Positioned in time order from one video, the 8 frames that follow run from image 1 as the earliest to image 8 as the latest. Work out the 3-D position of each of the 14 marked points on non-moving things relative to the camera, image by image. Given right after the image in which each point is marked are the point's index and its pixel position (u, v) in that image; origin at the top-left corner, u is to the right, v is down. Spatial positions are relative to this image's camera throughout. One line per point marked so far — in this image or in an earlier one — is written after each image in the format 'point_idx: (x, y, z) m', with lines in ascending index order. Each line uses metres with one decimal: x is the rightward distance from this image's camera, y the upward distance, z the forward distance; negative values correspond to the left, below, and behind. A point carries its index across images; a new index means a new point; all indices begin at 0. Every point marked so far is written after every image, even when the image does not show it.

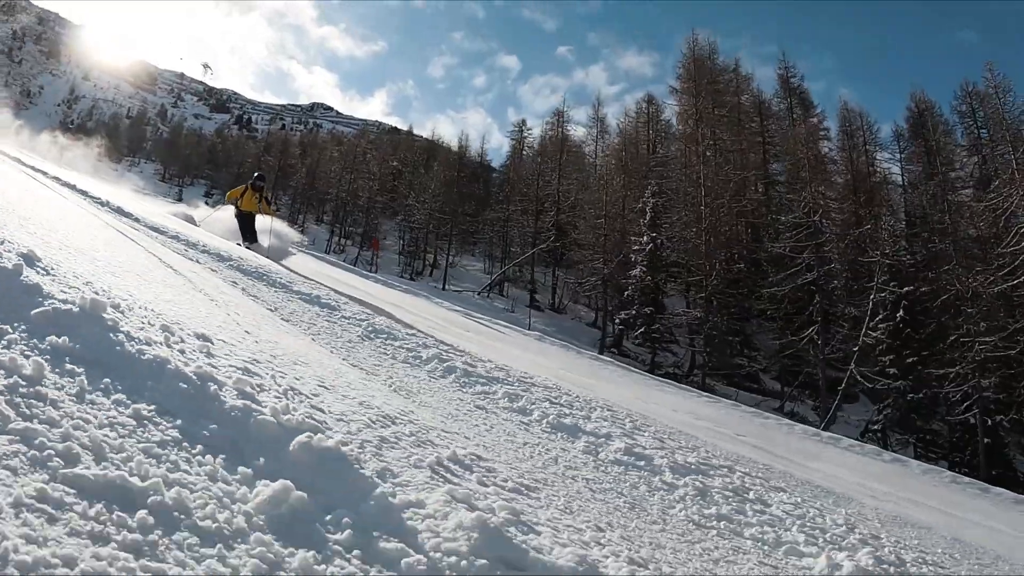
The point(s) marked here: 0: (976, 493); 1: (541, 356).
0: (+7.5, -3.3, +7.9) m
1: (+1.0, -1.6, +11.8) m
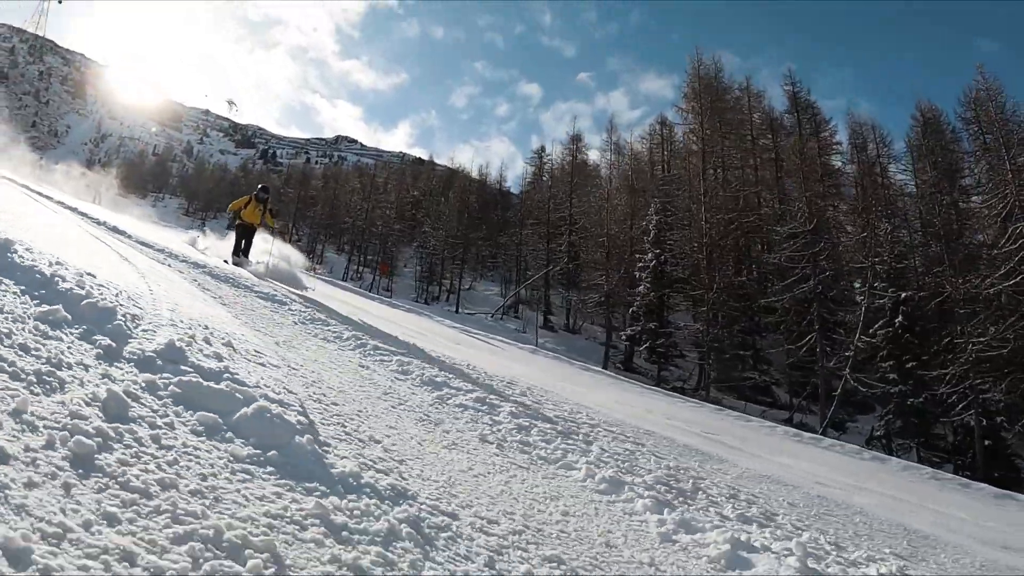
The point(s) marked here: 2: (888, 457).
0: (+7.2, -3.2, +8.0) m
1: (+0.7, -1.9, +12.0) m
2: (+6.7, -3.0, +8.7) m
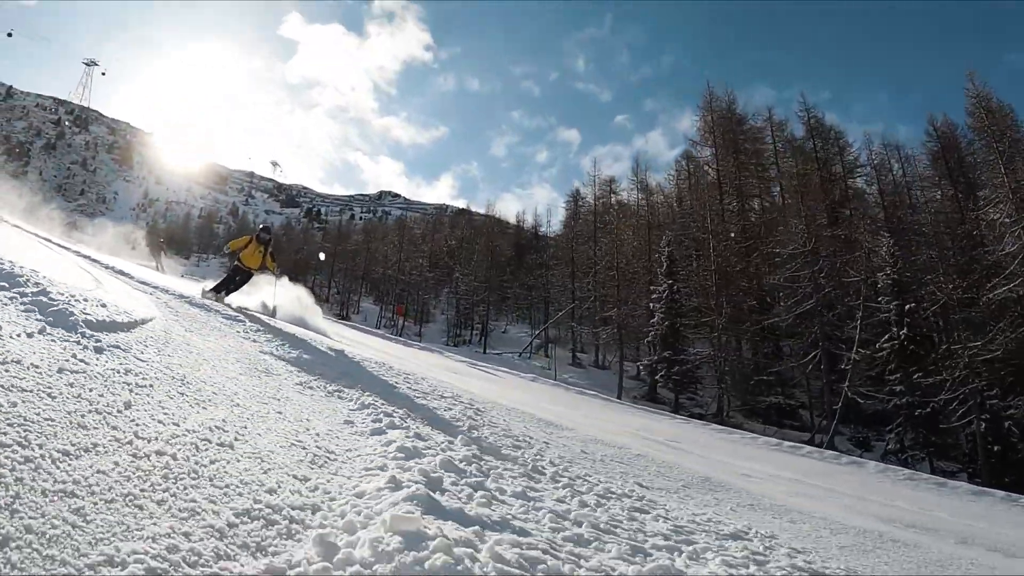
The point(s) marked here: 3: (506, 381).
0: (+6.8, -3.2, +8.0) m
1: (+0.5, -2.5, +12.5) m
2: (+6.4, -3.1, +8.8) m
3: (-0.1, -2.6, +13.9) m
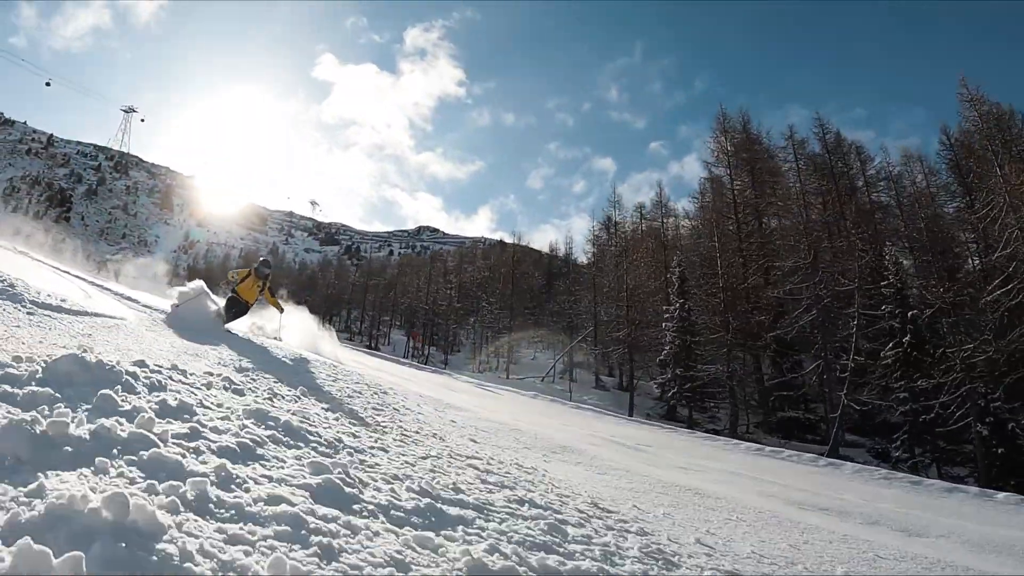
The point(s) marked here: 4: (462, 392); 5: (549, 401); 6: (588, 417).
0: (+6.5, -3.2, +8.1) m
1: (+0.3, -3.0, +12.8) m
2: (+6.0, -3.2, +9.0) m
3: (-0.2, -3.1, +14.3) m
4: (-1.3, -2.8, +13.4) m
5: (+1.1, -3.2, +14.2) m
6: (+1.7, -3.0, +11.4) m
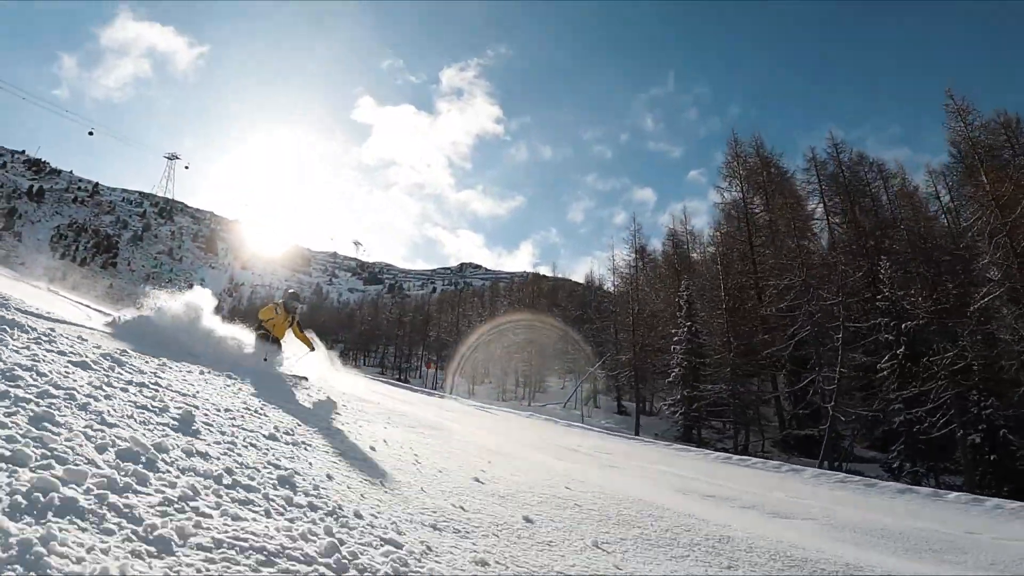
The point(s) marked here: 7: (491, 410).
0: (+5.9, -3.4, +8.4) m
1: (0.0, -3.6, +13.4) m
2: (+5.5, -3.4, +9.3) m
3: (-0.5, -3.8, +14.9) m
4: (-1.7, -3.5, +14.0) m
5: (+0.8, -3.9, +14.7) m
6: (+1.3, -3.4, +11.9) m
7: (-0.8, -4.1, +16.6) m
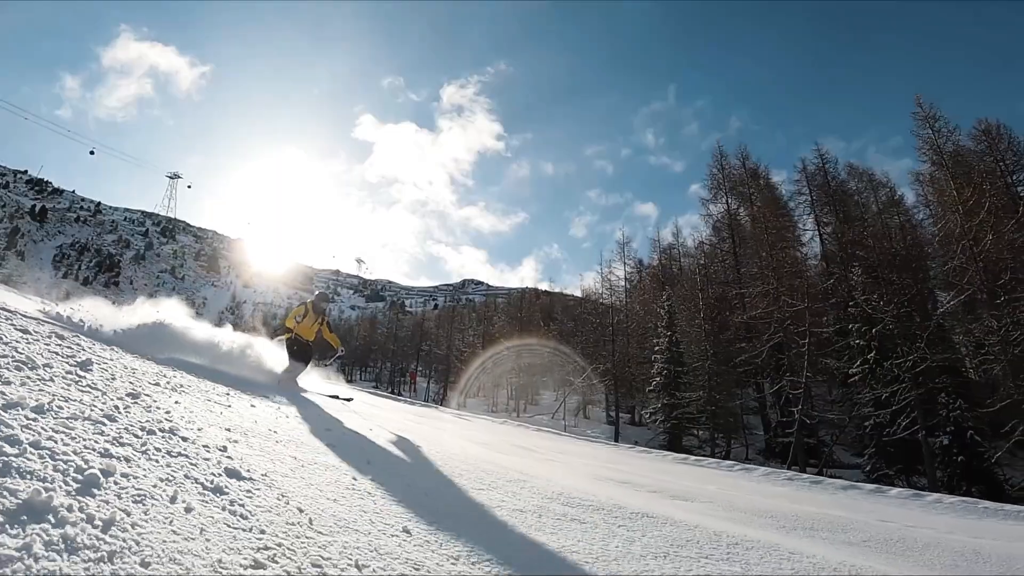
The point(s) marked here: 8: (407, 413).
0: (+5.2, -3.5, +8.7) m
1: (-0.8, -3.8, +13.6) m
2: (+4.8, -3.5, +9.6) m
3: (-1.3, -4.0, +15.1) m
4: (-2.5, -3.7, +14.2) m
5: (0.0, -4.1, +14.9) m
6: (+0.6, -3.6, +12.2) m
7: (-1.6, -4.4, +16.7) m
8: (-3.0, -3.6, +14.0) m
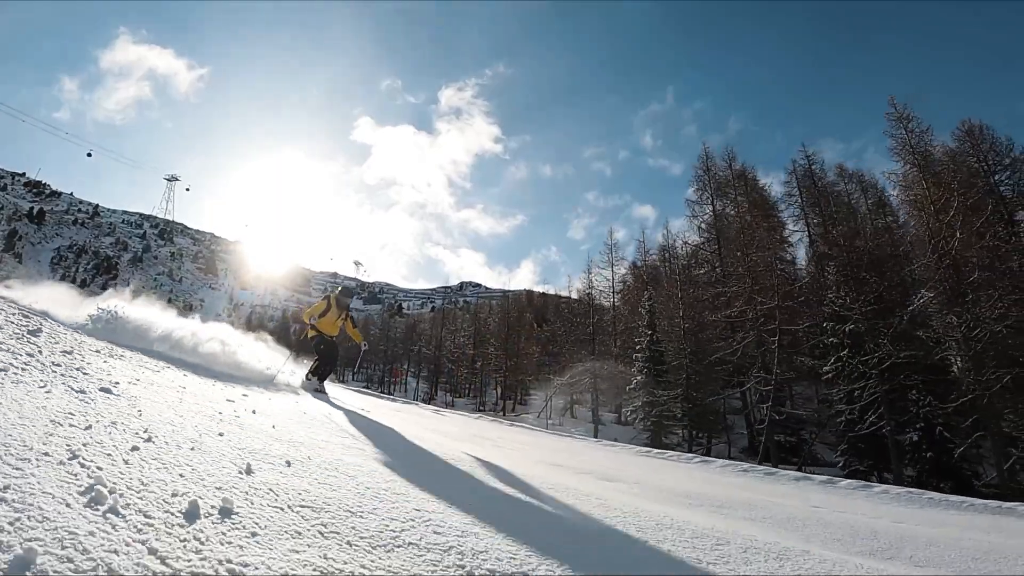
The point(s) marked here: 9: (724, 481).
0: (+4.5, -3.4, +8.9) m
1: (-1.6, -3.7, +13.7) m
2: (+4.1, -3.4, +9.7) m
3: (-2.1, -4.0, +15.2) m
4: (-3.2, -3.6, +14.2) m
5: (-0.8, -4.0, +15.0) m
6: (-0.2, -3.5, +12.3) m
7: (-2.5, -4.3, +16.8) m
8: (-3.8, -3.5, +14.1) m
9: (+3.2, -2.9, +7.2) m
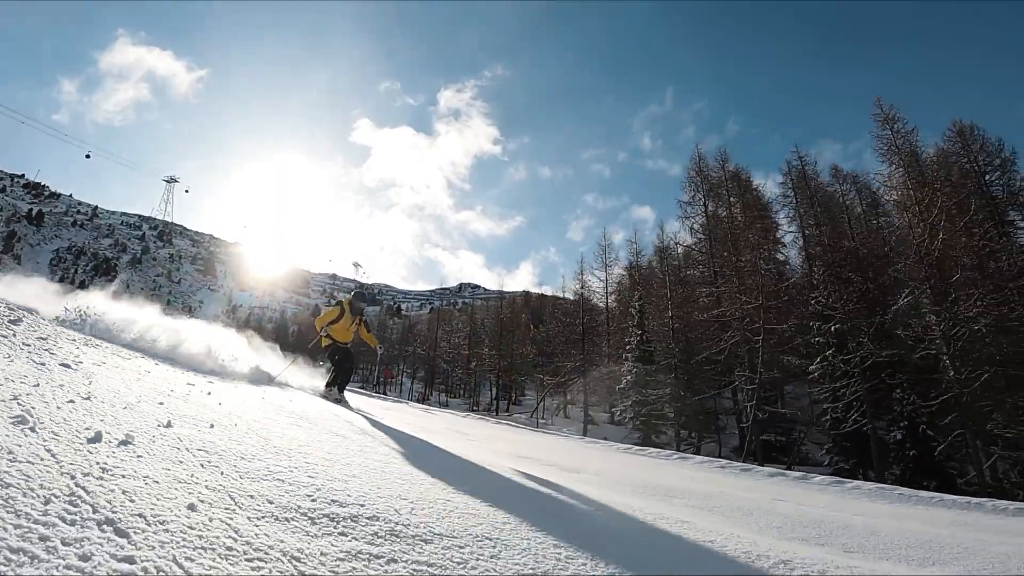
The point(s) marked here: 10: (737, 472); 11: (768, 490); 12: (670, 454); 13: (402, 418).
0: (+4.1, -3.4, +9.0) m
1: (-2.0, -3.7, +13.7) m
2: (+3.7, -3.4, +9.8) m
3: (-2.5, -3.9, +15.2) m
4: (-3.7, -3.6, +14.3) m
5: (-1.2, -4.0, +15.1) m
6: (-0.6, -3.5, +12.4) m
7: (-2.9, -4.3, +16.9) m
8: (-4.2, -3.4, +14.1) m
9: (+2.8, -2.8, +7.3) m
10: (+4.0, -3.3, +8.8) m
11: (+3.6, -2.8, +6.9) m
12: (+3.2, -3.4, +10.1) m
13: (-2.4, -3.1, +11.3) m
